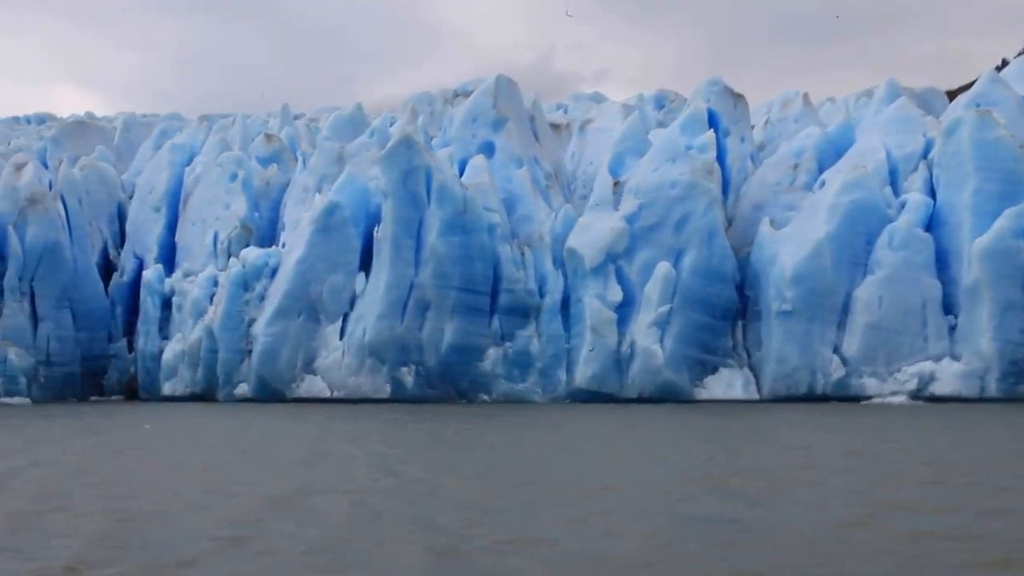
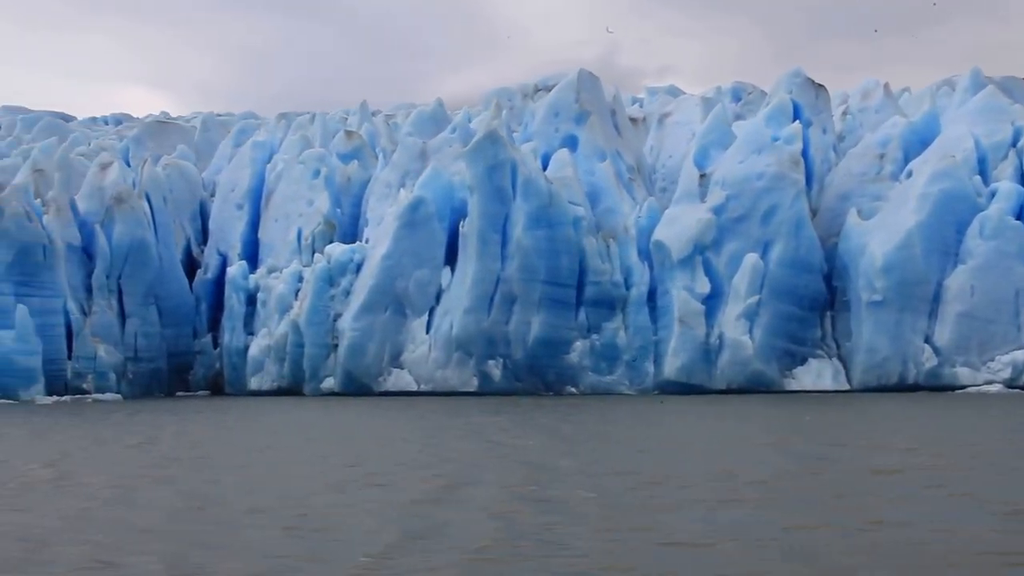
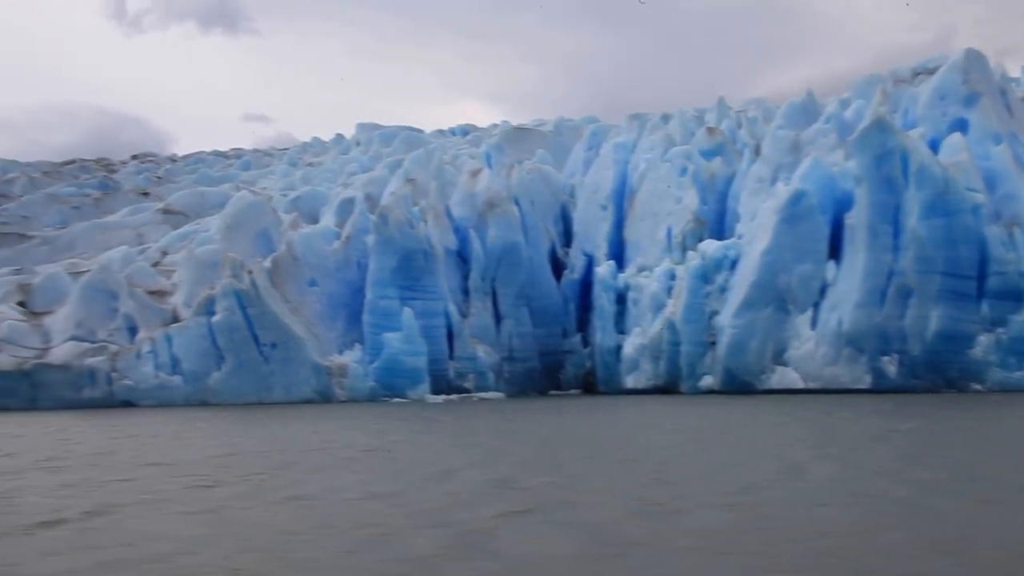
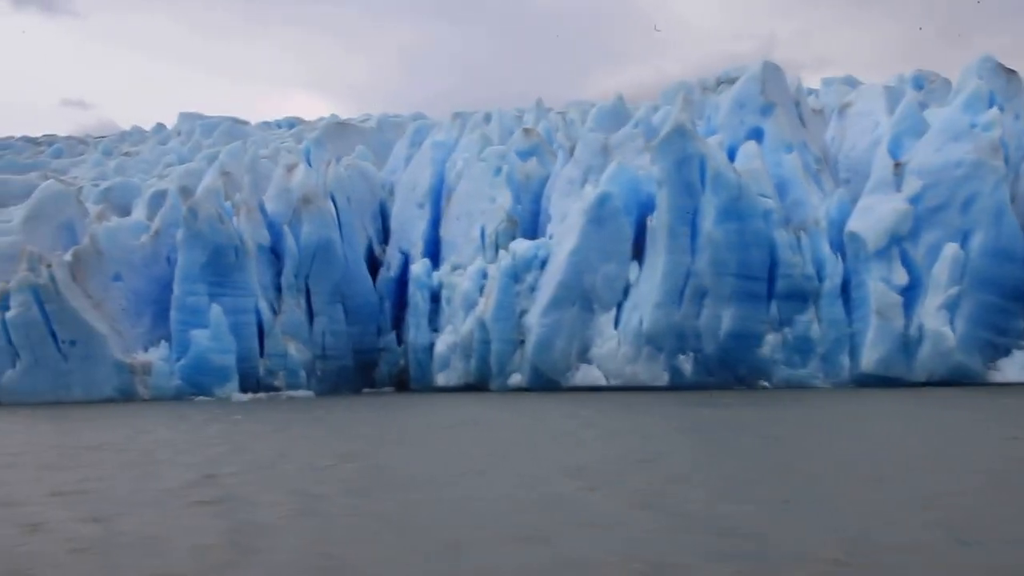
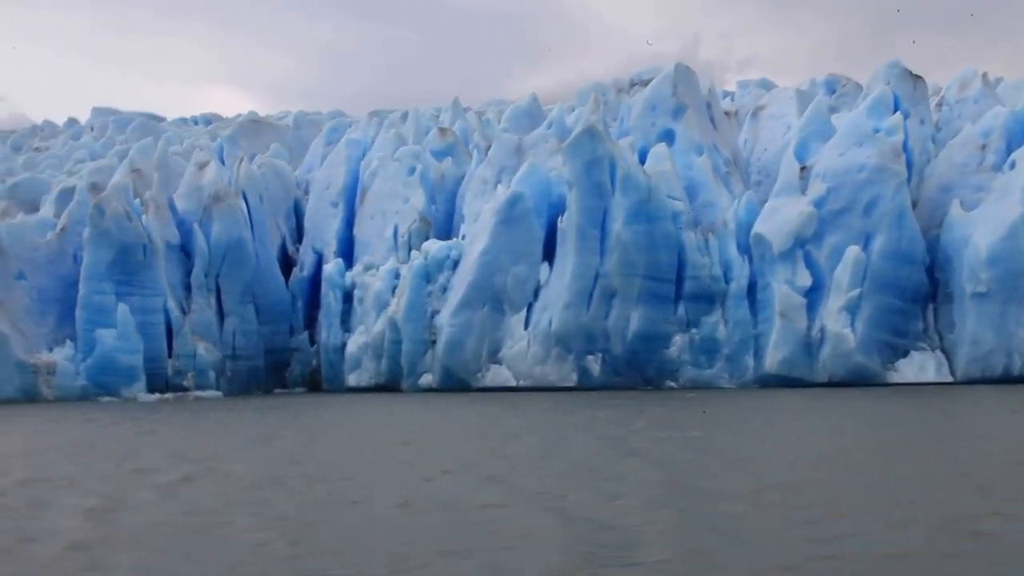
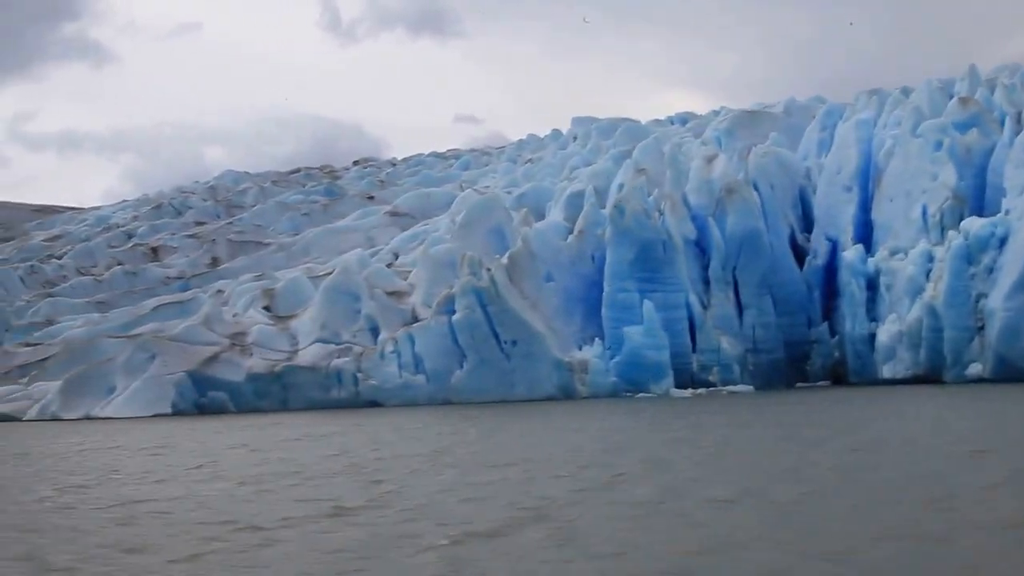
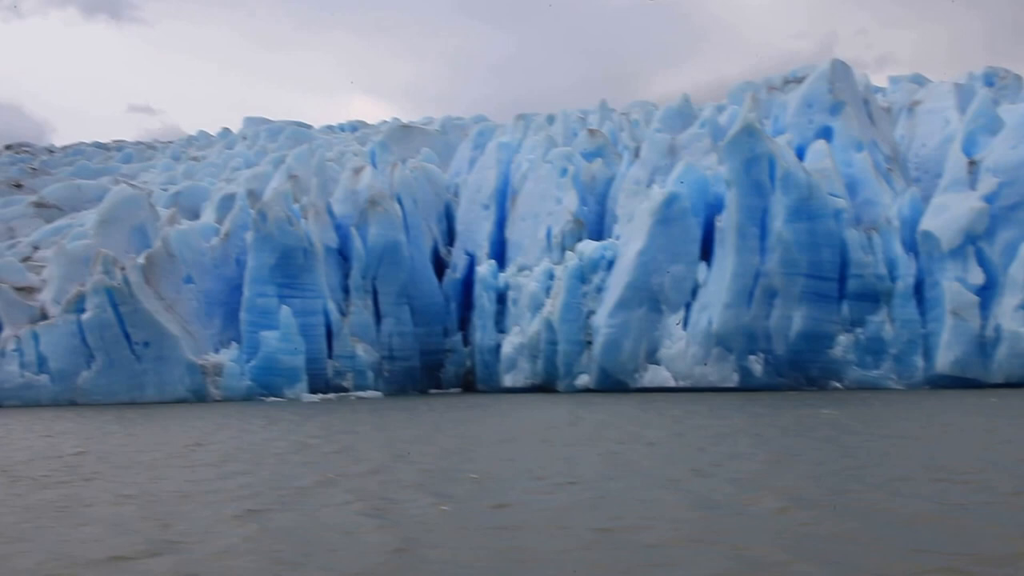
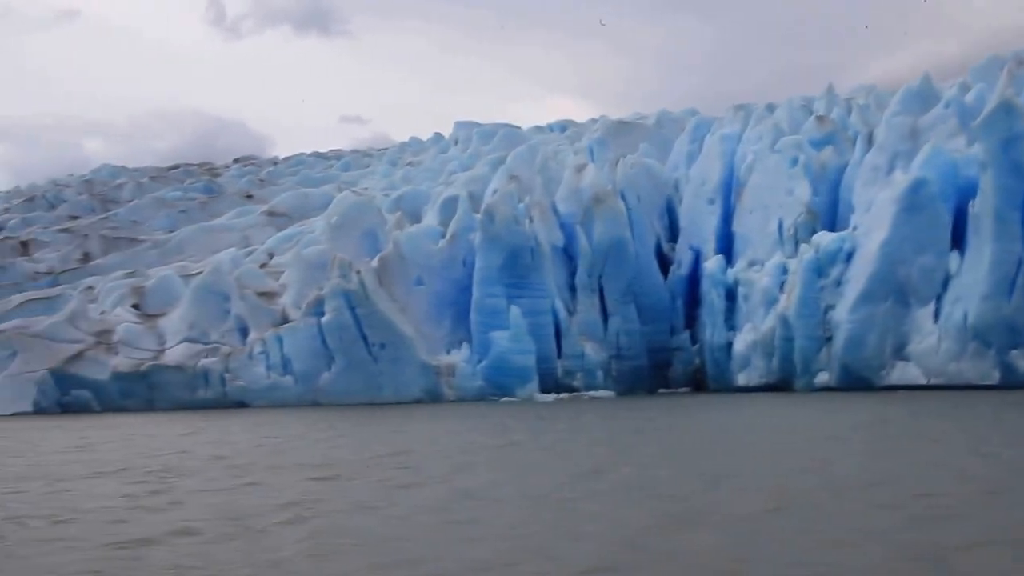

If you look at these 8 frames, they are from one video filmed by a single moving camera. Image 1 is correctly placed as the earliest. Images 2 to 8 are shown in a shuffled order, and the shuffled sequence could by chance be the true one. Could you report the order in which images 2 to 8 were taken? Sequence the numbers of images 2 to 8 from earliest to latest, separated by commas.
2, 5, 4, 7, 3, 8, 6
